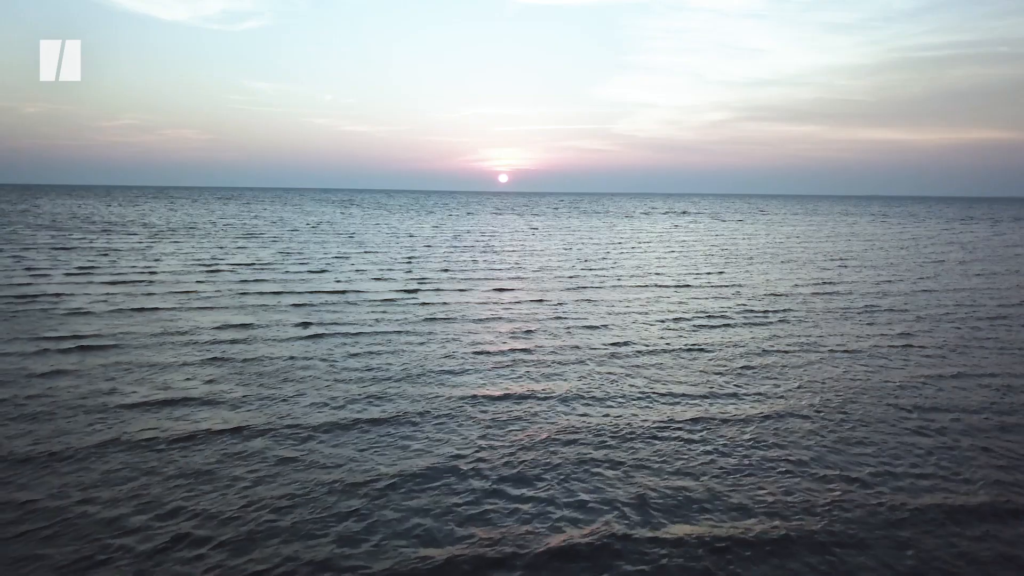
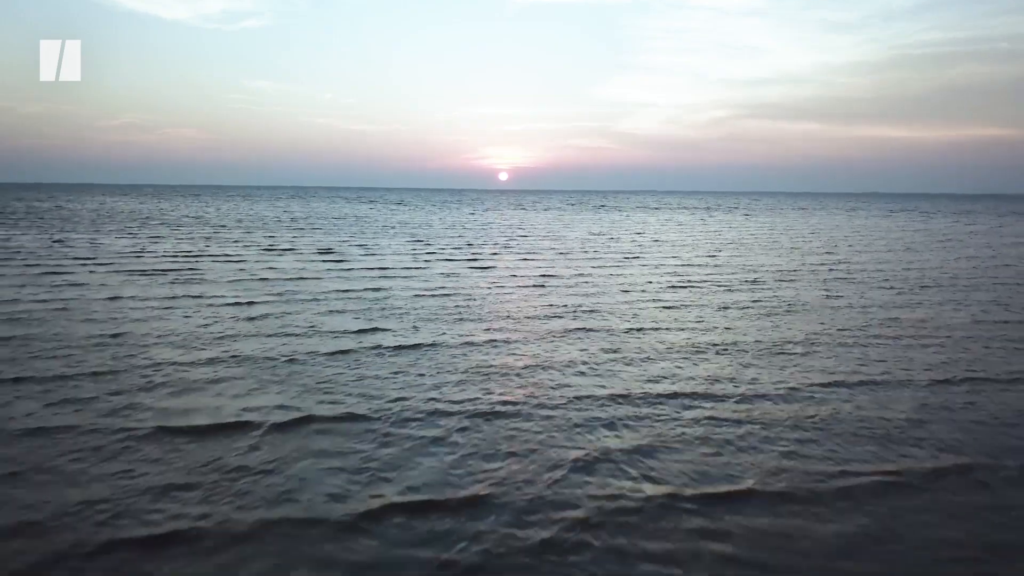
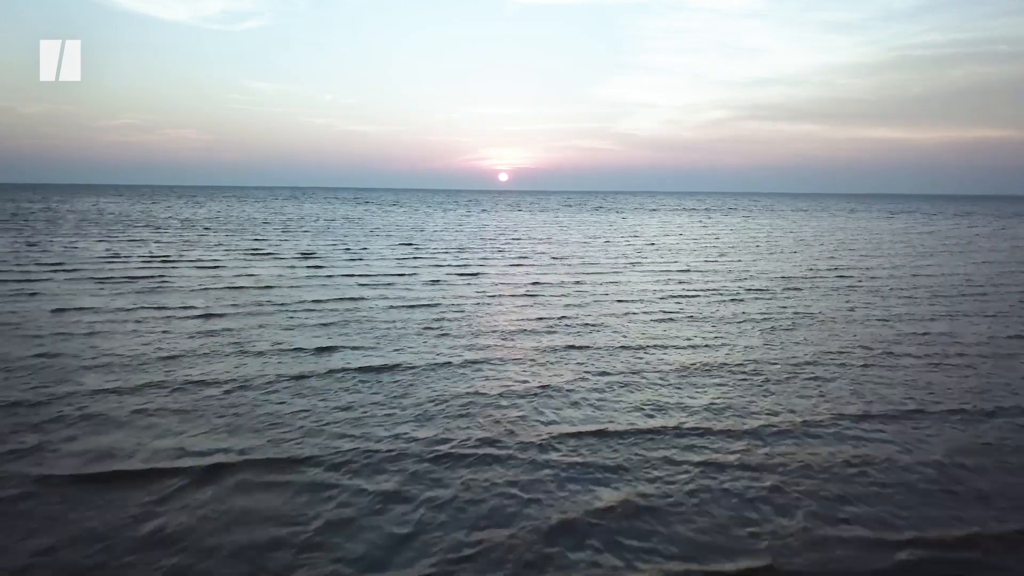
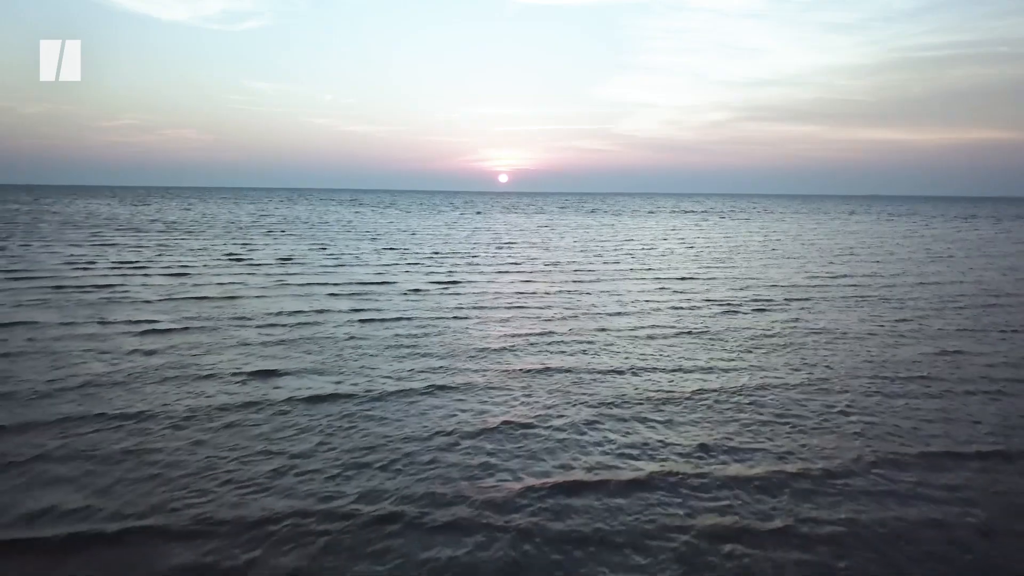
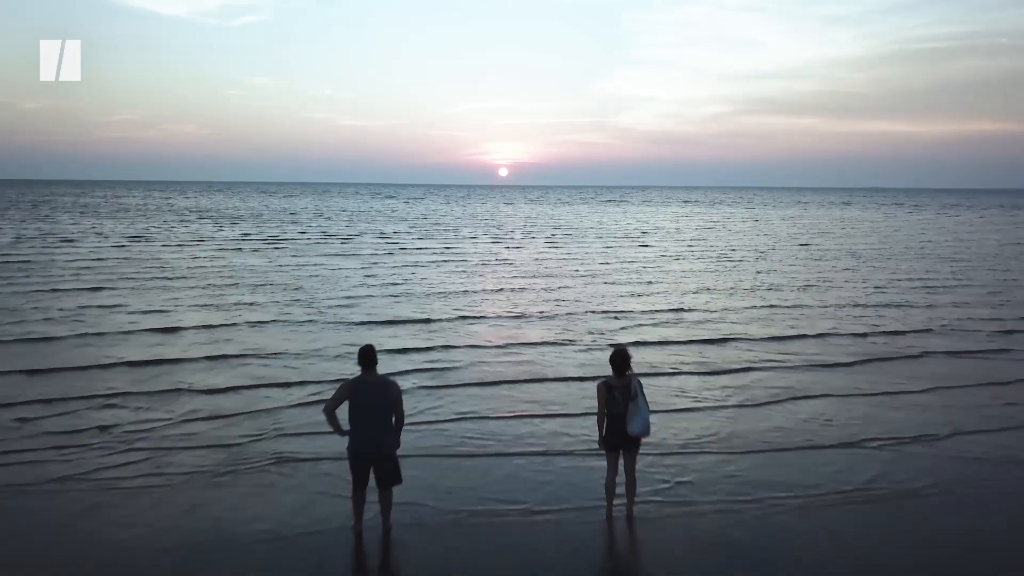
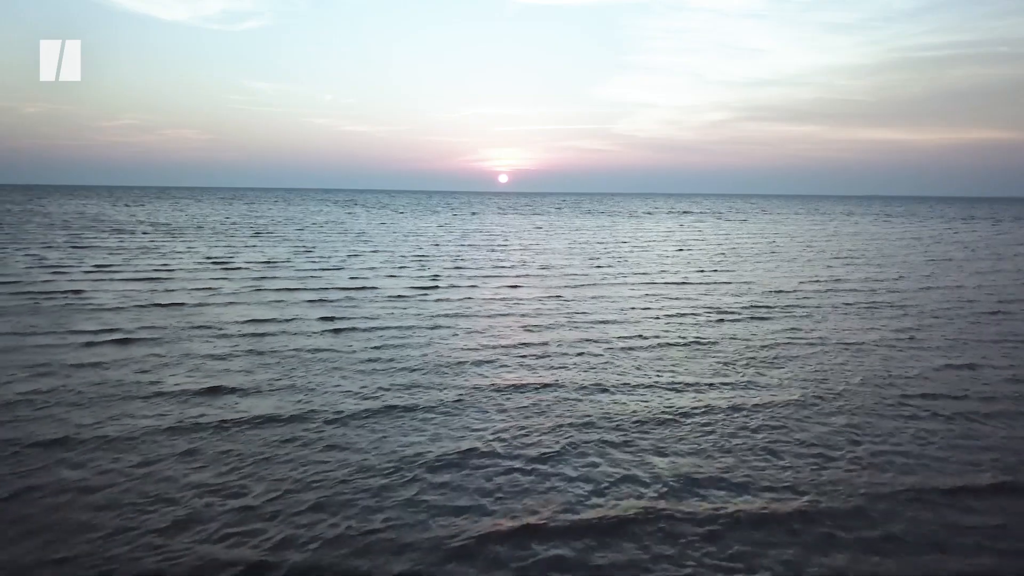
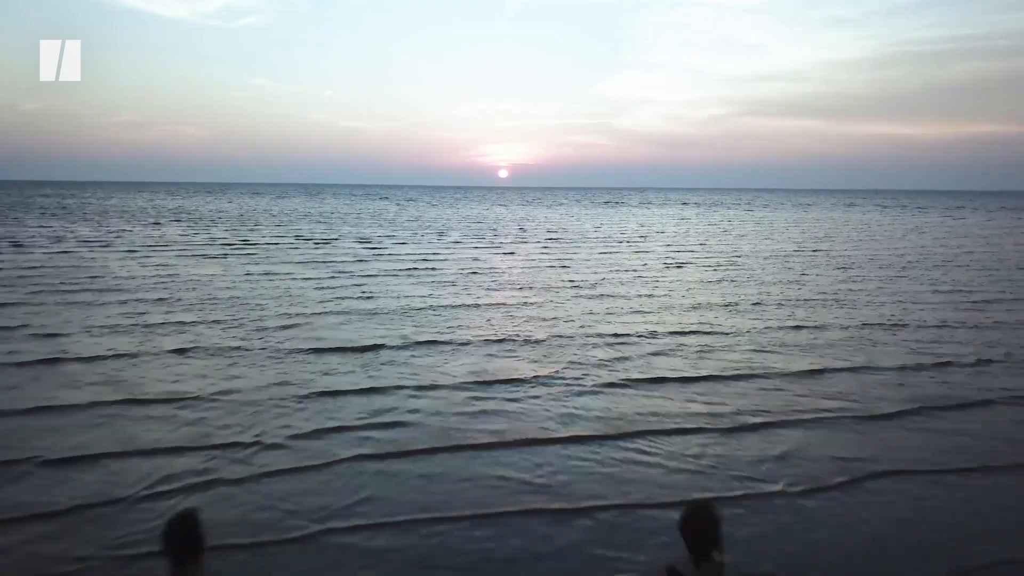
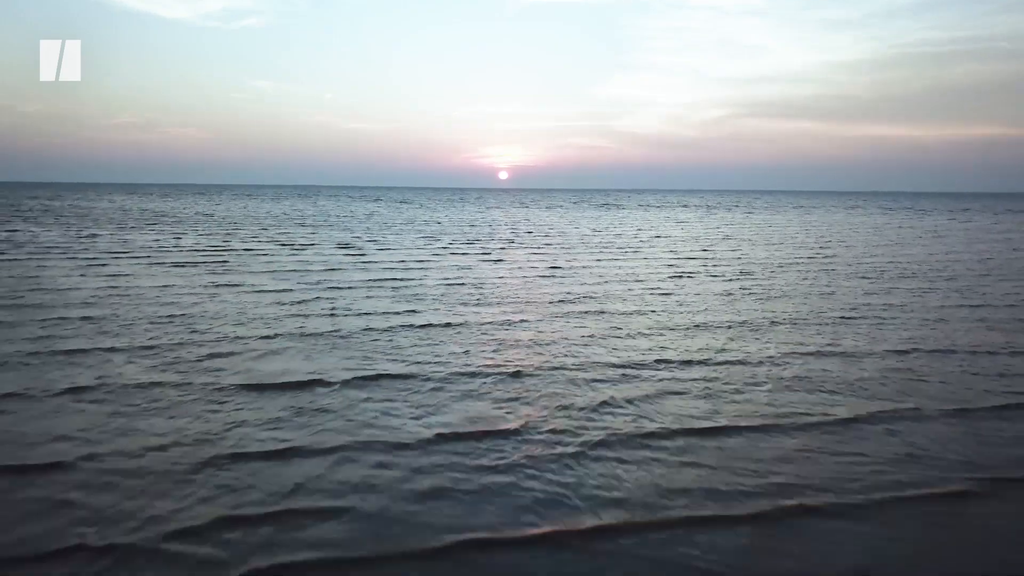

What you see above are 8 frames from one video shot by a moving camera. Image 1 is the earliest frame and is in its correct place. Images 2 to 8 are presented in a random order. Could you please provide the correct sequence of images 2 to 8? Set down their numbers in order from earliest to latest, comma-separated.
6, 4, 3, 2, 8, 7, 5
